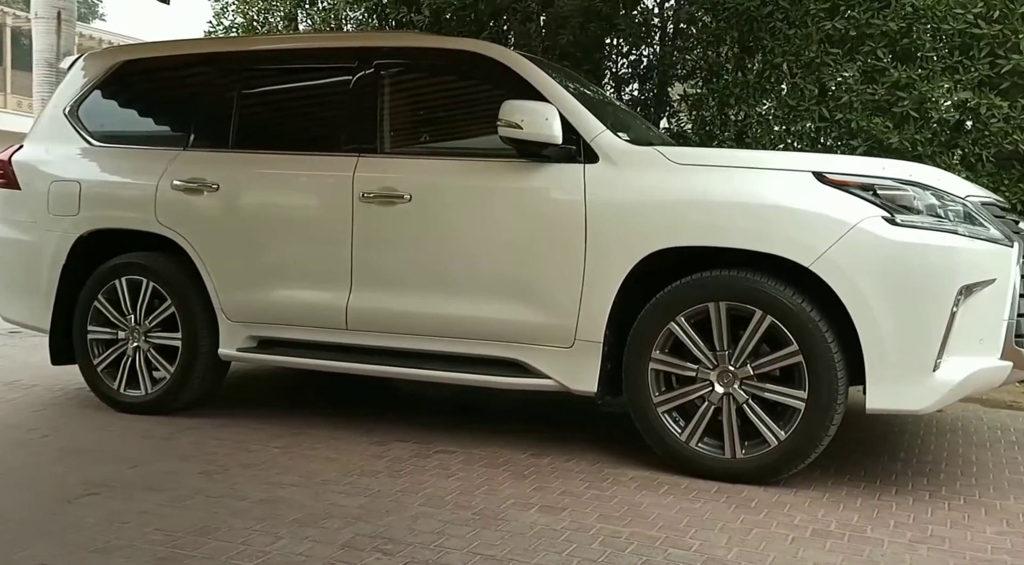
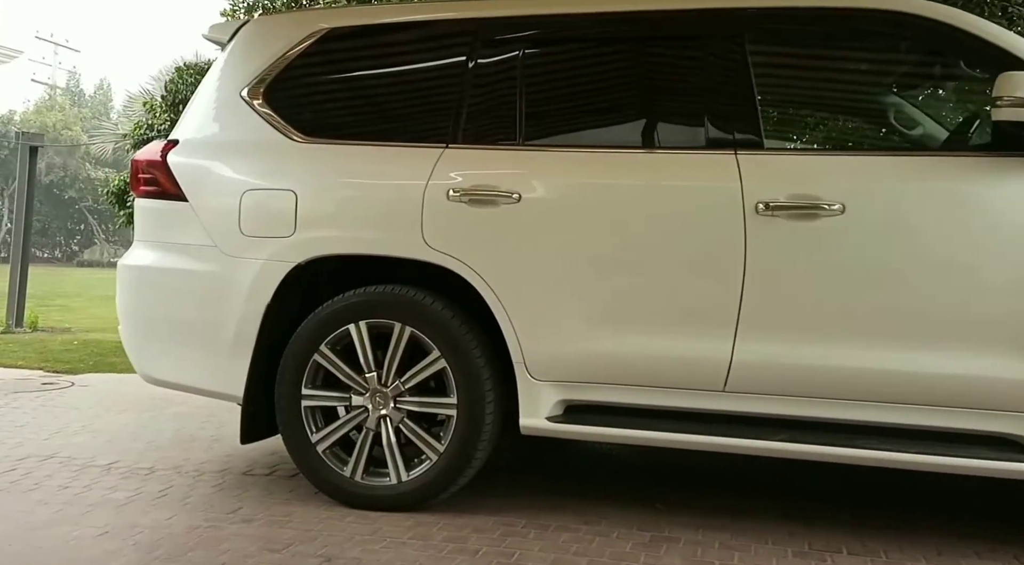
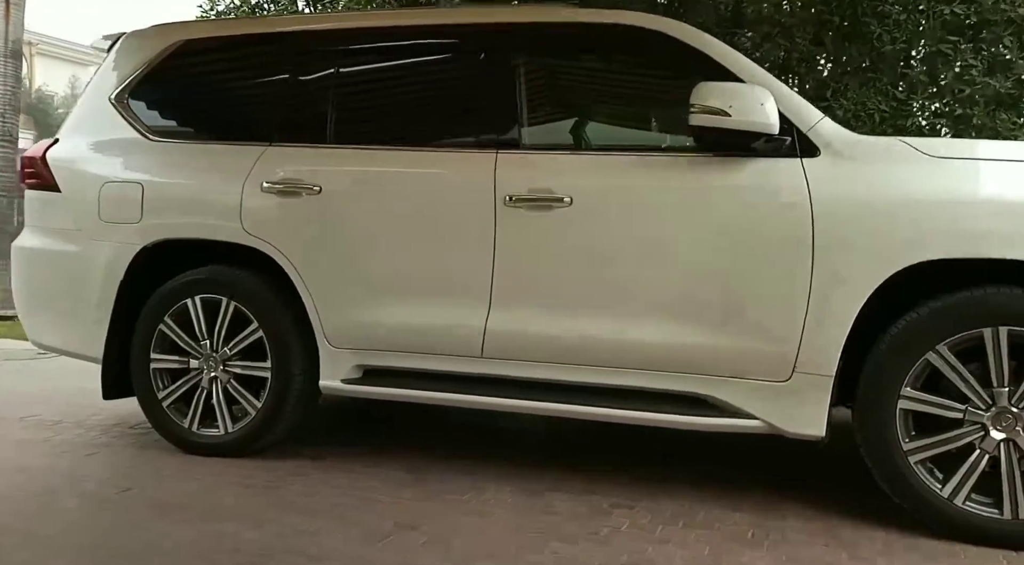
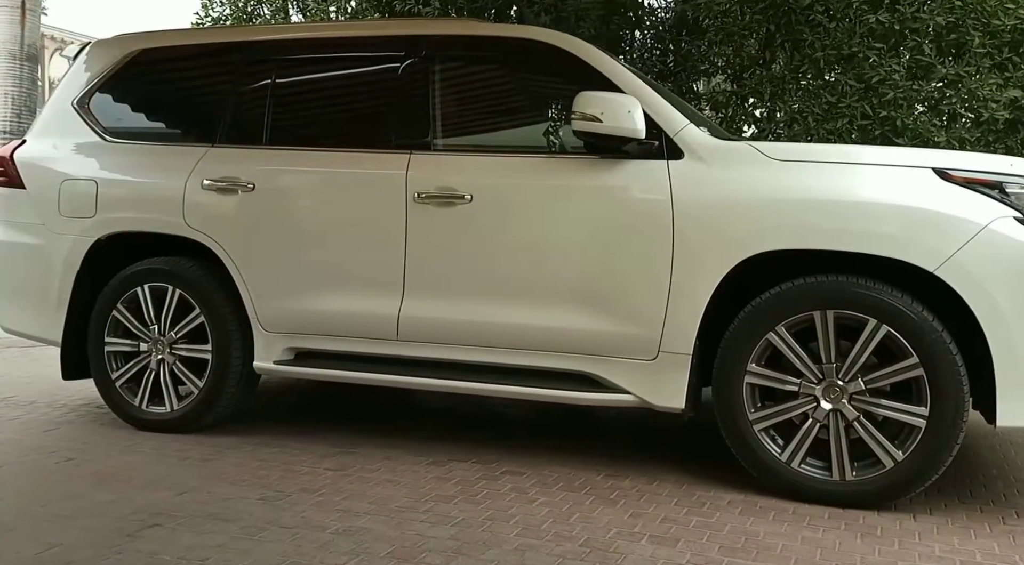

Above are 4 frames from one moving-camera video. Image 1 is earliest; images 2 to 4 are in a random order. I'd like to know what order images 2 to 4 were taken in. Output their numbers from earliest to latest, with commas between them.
4, 3, 2
